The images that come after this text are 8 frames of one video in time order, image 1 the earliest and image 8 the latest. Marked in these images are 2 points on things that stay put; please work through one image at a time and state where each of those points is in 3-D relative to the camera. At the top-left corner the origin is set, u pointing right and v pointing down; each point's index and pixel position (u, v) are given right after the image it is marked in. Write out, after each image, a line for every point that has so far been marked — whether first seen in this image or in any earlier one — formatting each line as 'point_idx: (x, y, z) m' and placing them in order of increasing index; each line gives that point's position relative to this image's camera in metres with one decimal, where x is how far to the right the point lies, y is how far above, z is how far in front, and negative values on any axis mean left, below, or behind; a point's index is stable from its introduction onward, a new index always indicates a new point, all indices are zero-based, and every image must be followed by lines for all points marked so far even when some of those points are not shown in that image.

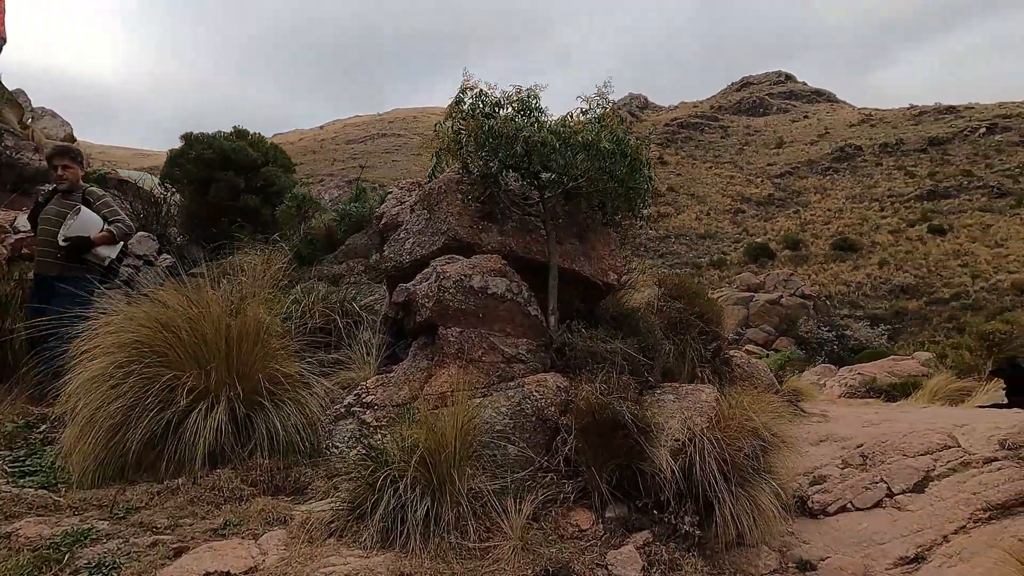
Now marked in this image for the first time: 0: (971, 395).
0: (+4.0, -0.9, +6.6) m
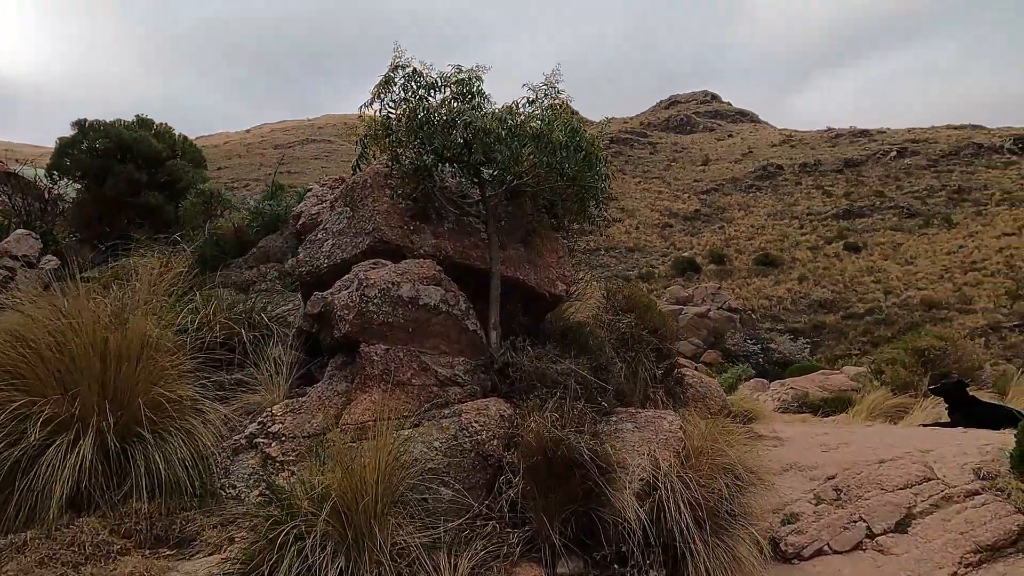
0: (+3.4, -1.1, +6.5) m
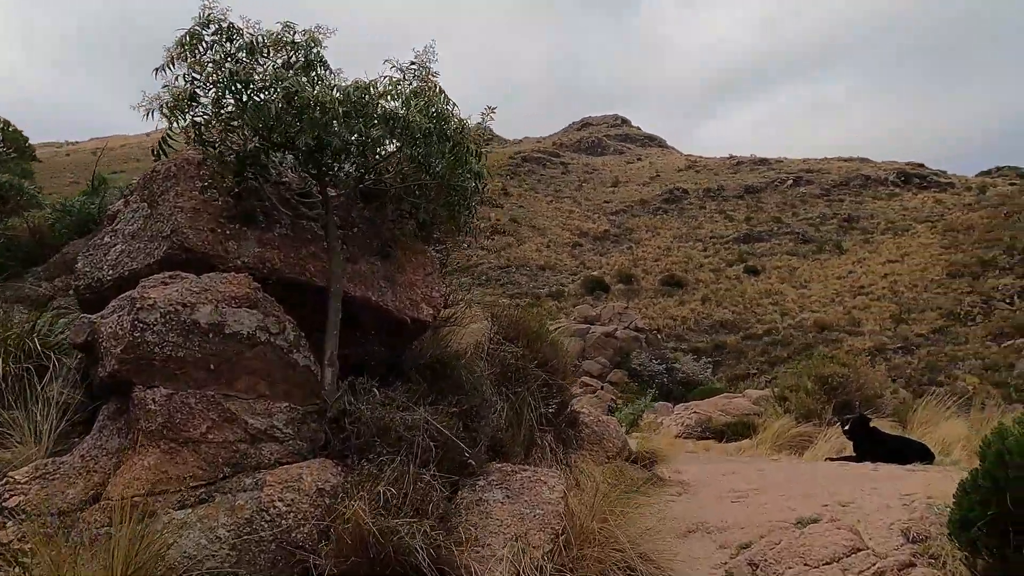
0: (+2.5, -1.3, +6.3) m
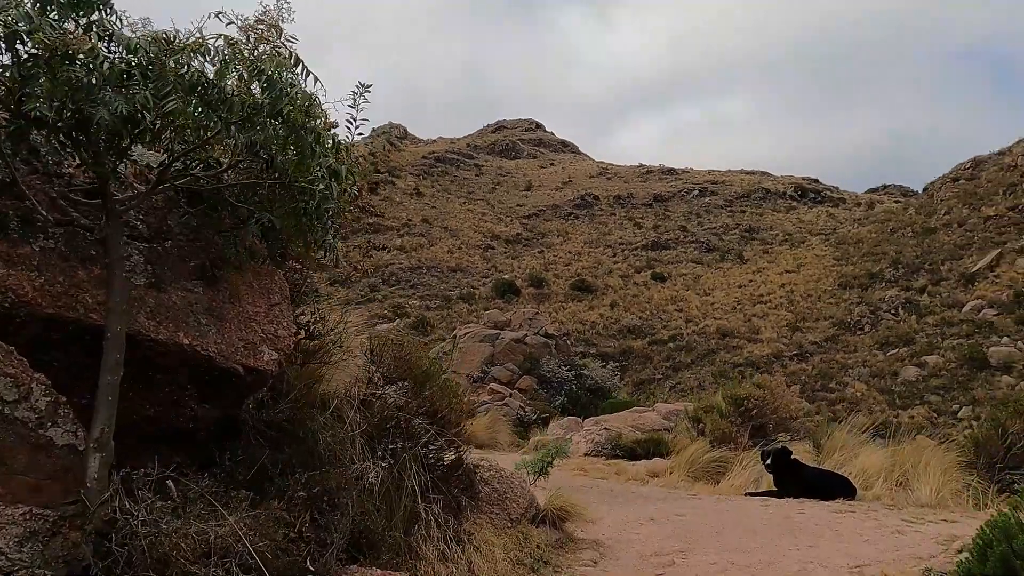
0: (+1.7, -1.4, +6.0) m
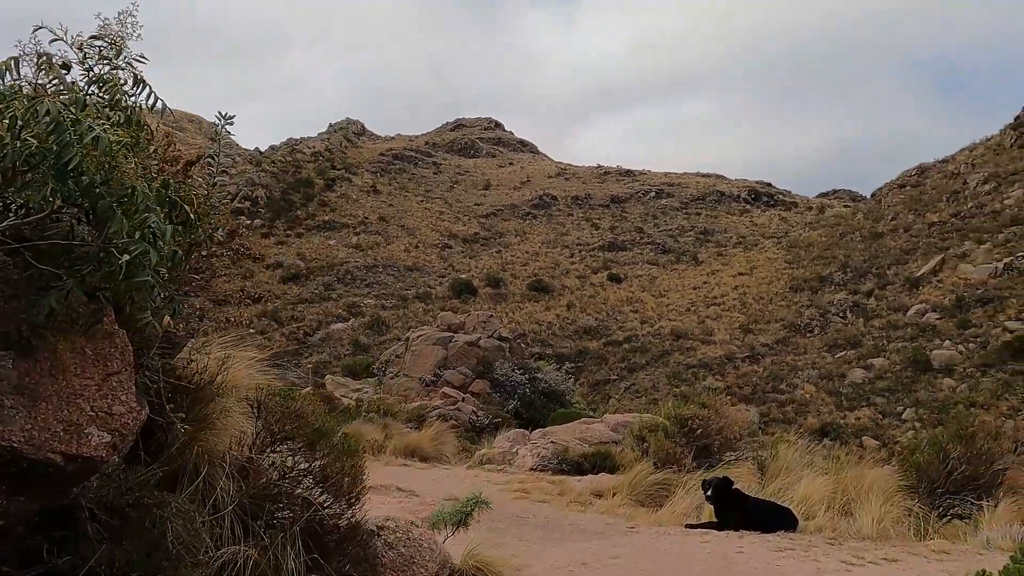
0: (+1.2, -1.6, +5.8) m
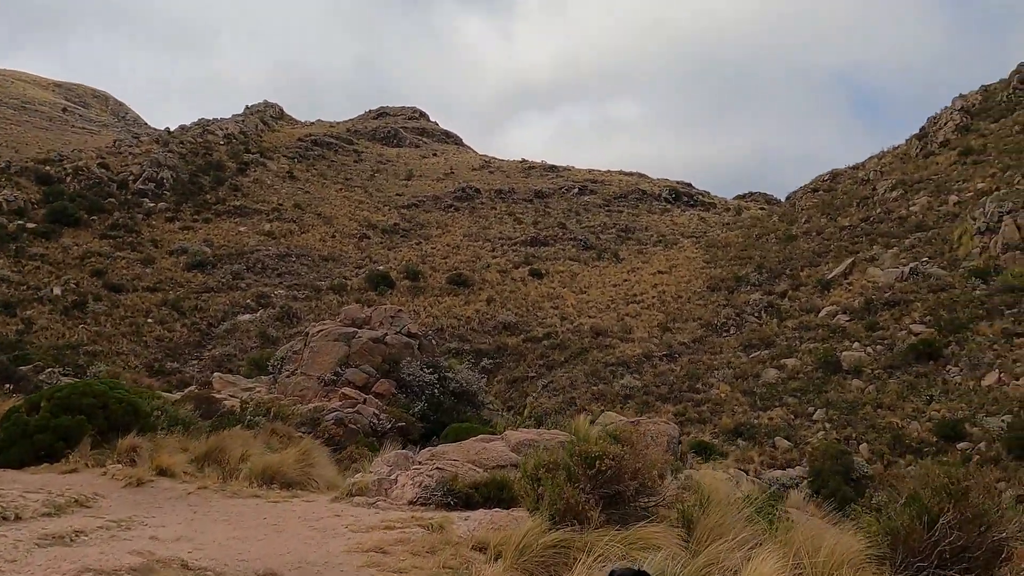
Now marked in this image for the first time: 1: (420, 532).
0: (+0.3, -1.6, +4.3) m
1: (-0.7, -1.9, +6.0) m
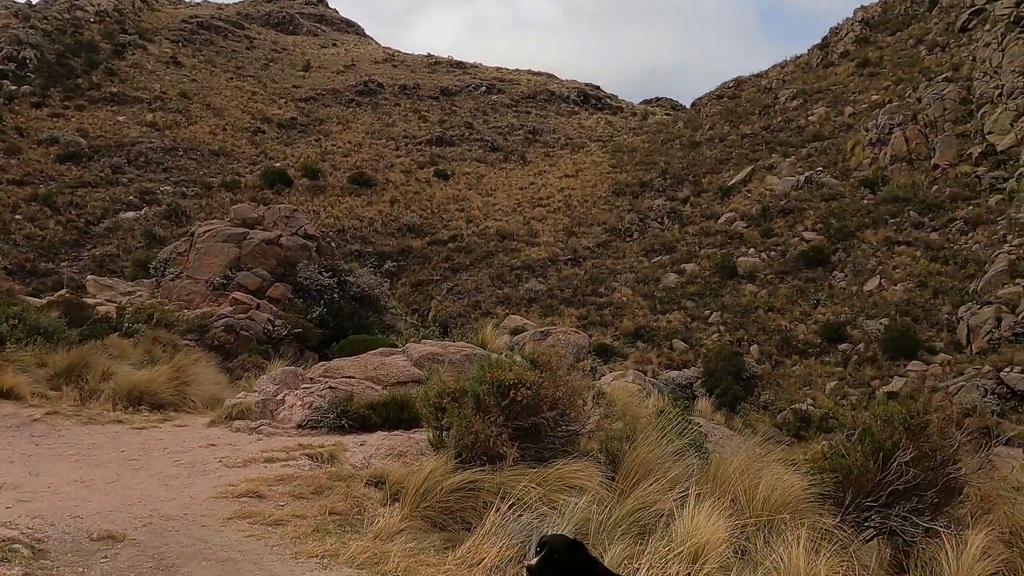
0: (-0.2, -1.1, +3.7) m
1: (-1.4, -1.2, +5.2) m
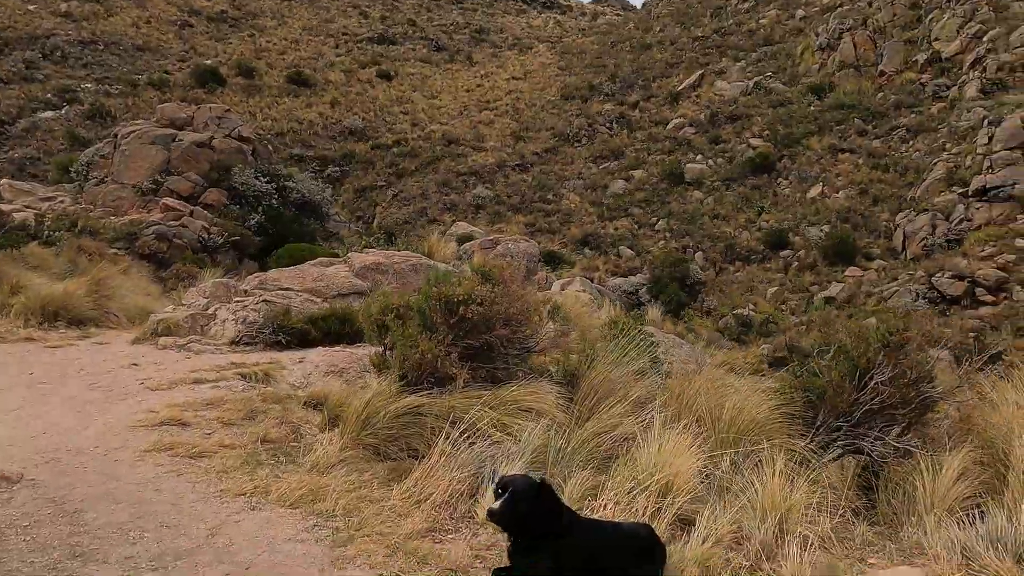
0: (-0.4, -0.6, +3.4) m
1: (-1.8, -0.6, +4.8) m
